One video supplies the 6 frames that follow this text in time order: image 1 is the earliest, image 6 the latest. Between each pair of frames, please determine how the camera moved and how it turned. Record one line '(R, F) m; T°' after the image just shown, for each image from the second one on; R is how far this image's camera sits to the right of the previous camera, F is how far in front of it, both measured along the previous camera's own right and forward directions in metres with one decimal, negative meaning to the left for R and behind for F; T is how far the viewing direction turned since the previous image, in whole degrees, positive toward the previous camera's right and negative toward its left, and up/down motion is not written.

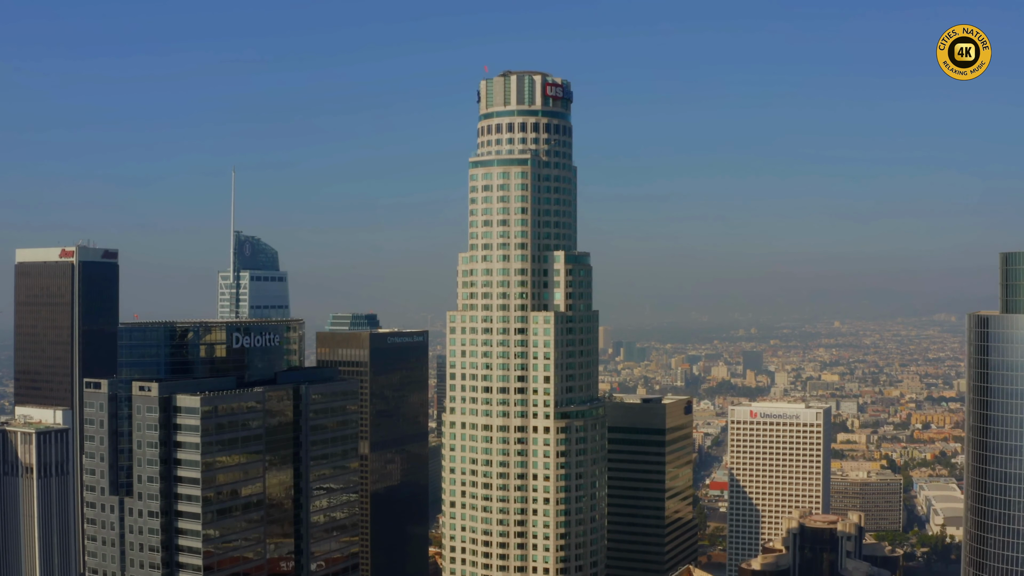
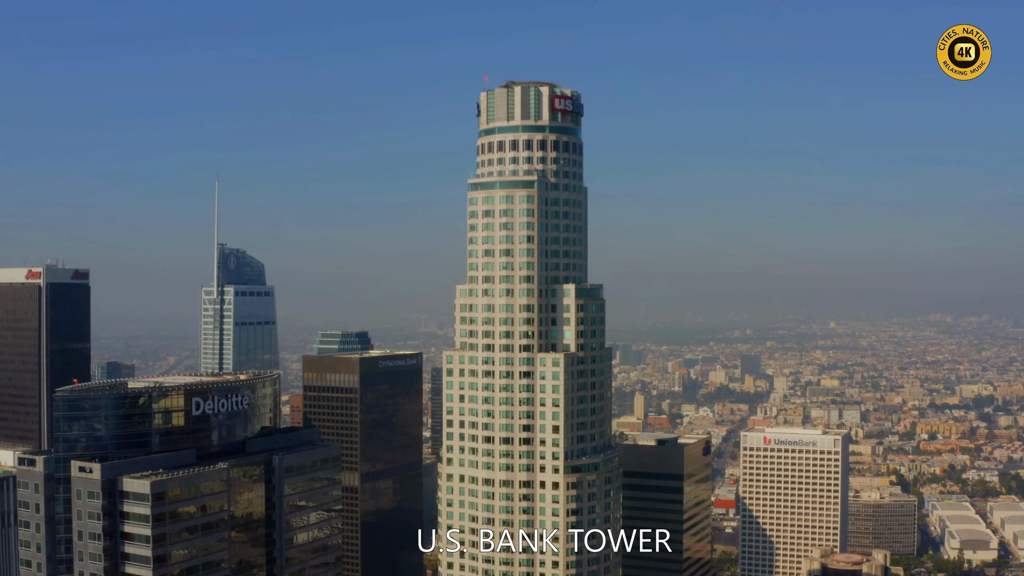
(-0.8, +9.0) m; 0°
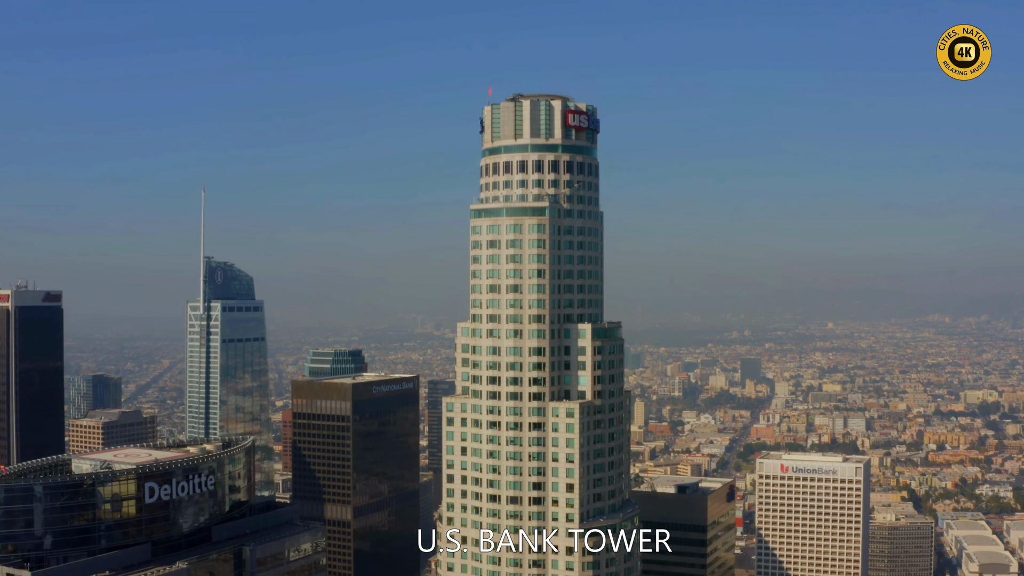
(-0.8, +8.2) m; 0°
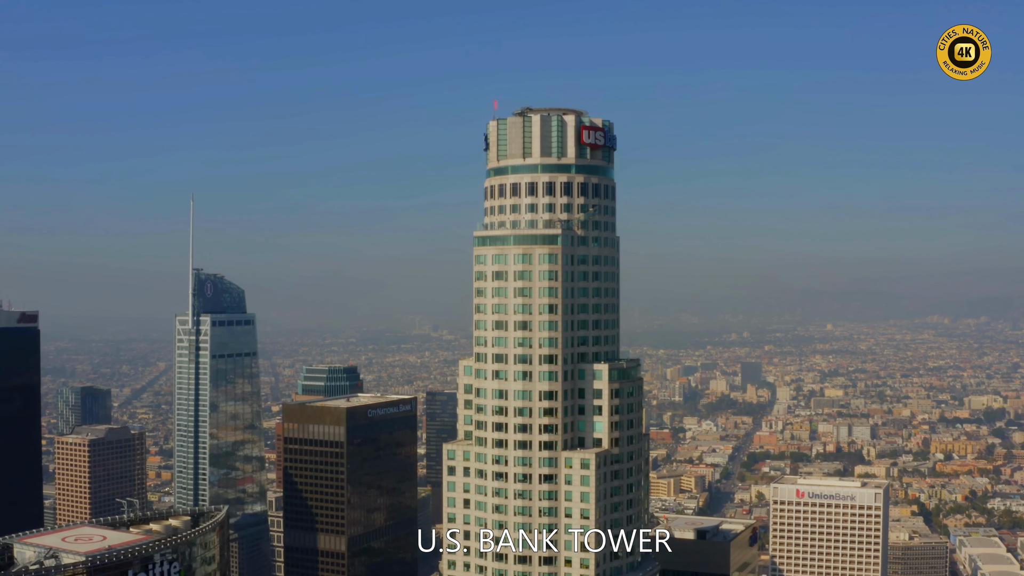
(-0.7, +6.4) m; 0°
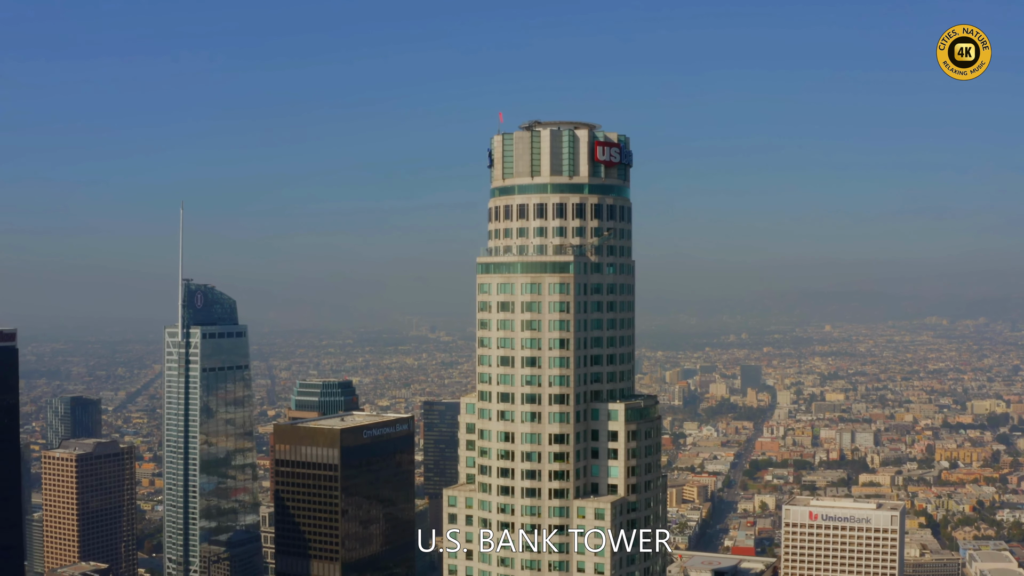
(-0.6, +5.2) m; 0°
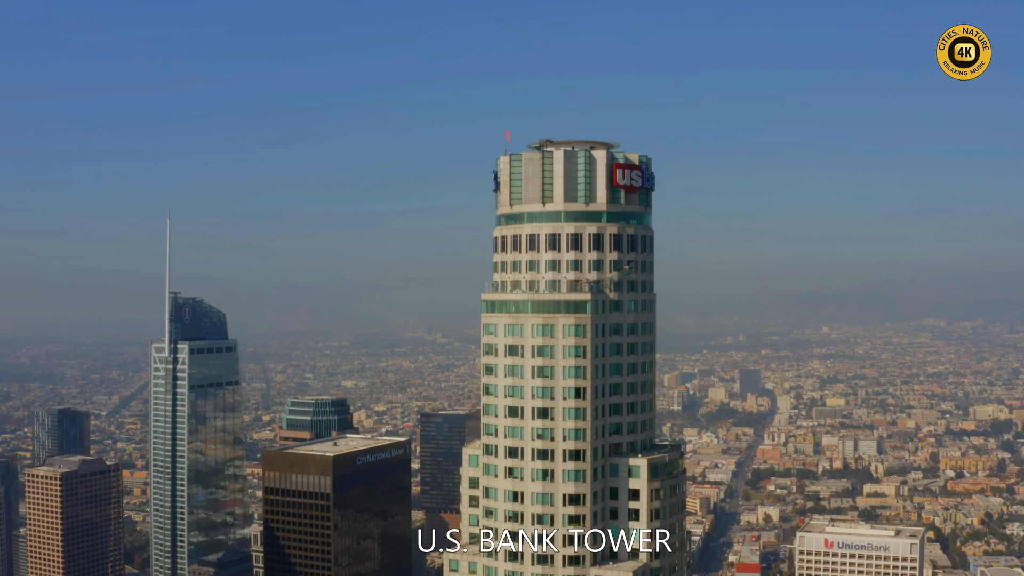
(-0.6, +5.9) m; 0°
